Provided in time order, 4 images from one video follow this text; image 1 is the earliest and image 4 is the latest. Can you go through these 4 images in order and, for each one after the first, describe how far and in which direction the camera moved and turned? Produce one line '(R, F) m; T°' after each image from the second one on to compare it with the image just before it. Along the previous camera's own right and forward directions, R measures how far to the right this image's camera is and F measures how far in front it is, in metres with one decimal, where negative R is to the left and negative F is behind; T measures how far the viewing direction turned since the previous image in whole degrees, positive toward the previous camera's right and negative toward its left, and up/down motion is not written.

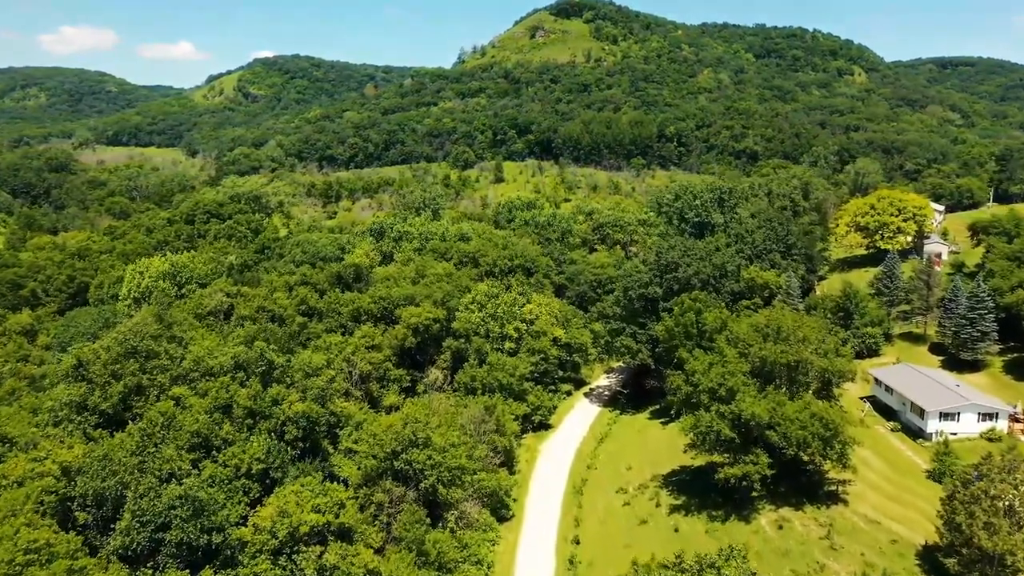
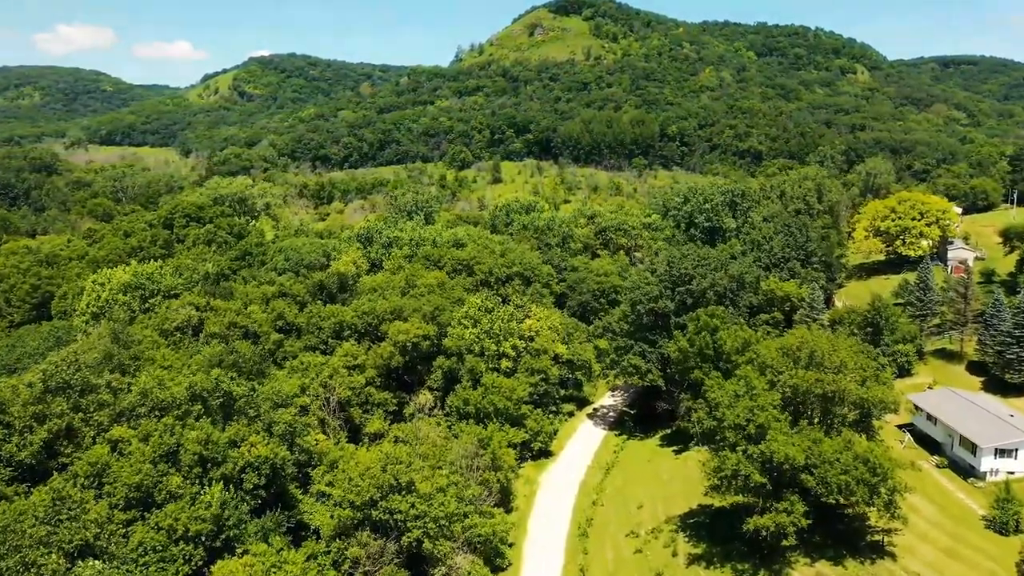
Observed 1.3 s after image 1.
(+0.1, +5.7) m; 0°
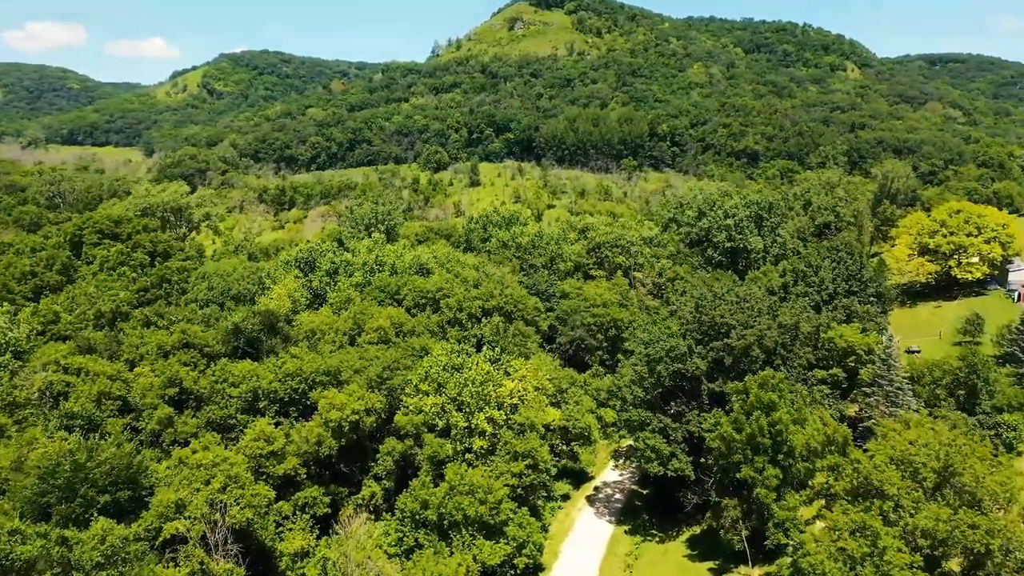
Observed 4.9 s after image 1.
(+0.5, +15.1) m; +2°
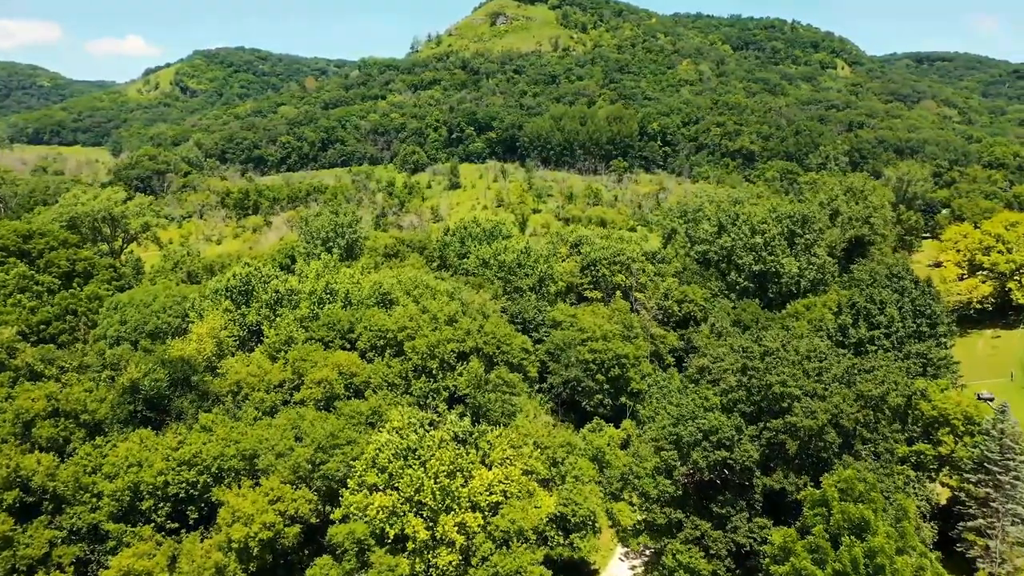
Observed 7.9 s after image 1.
(+0.2, +11.7) m; +1°
